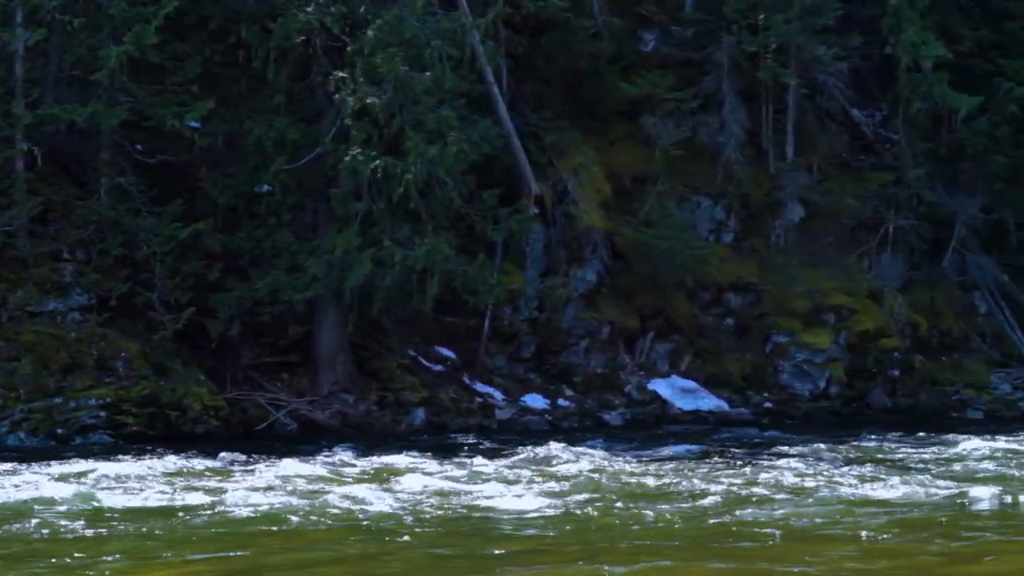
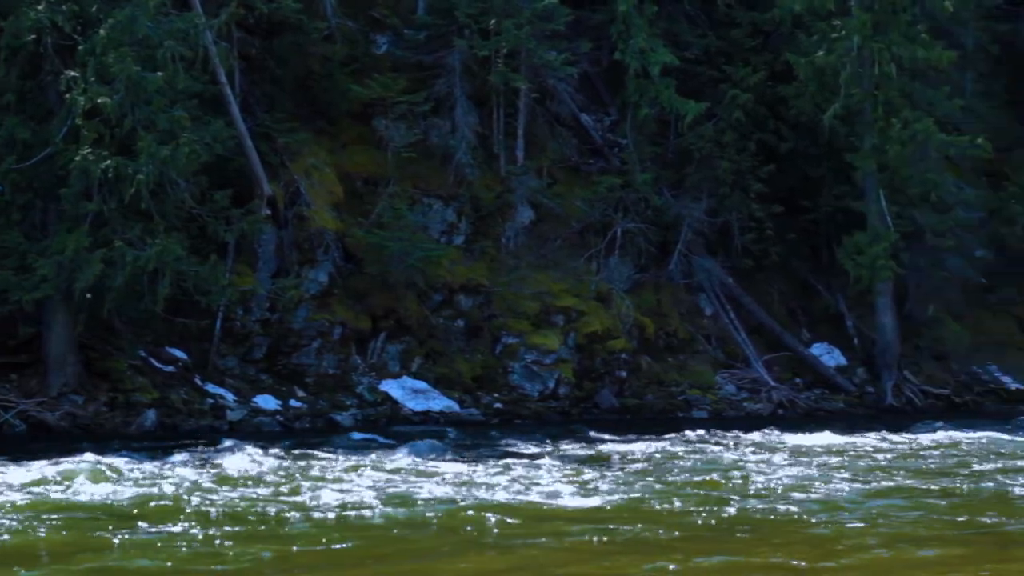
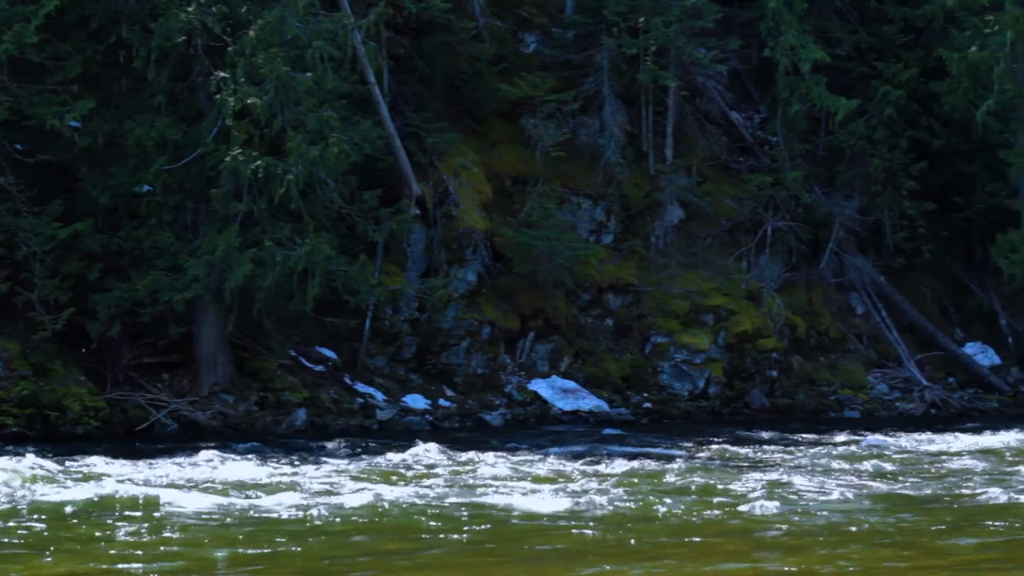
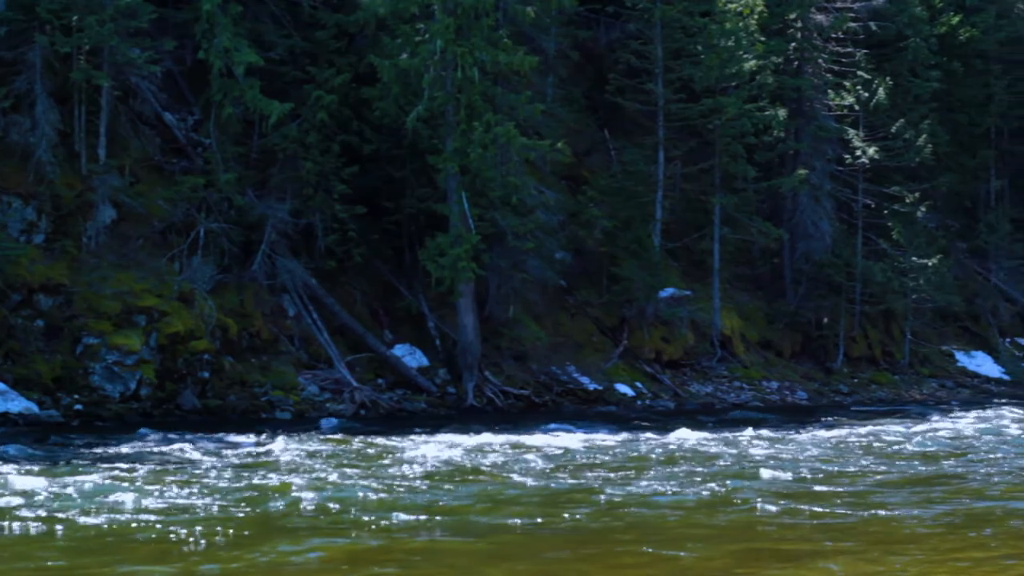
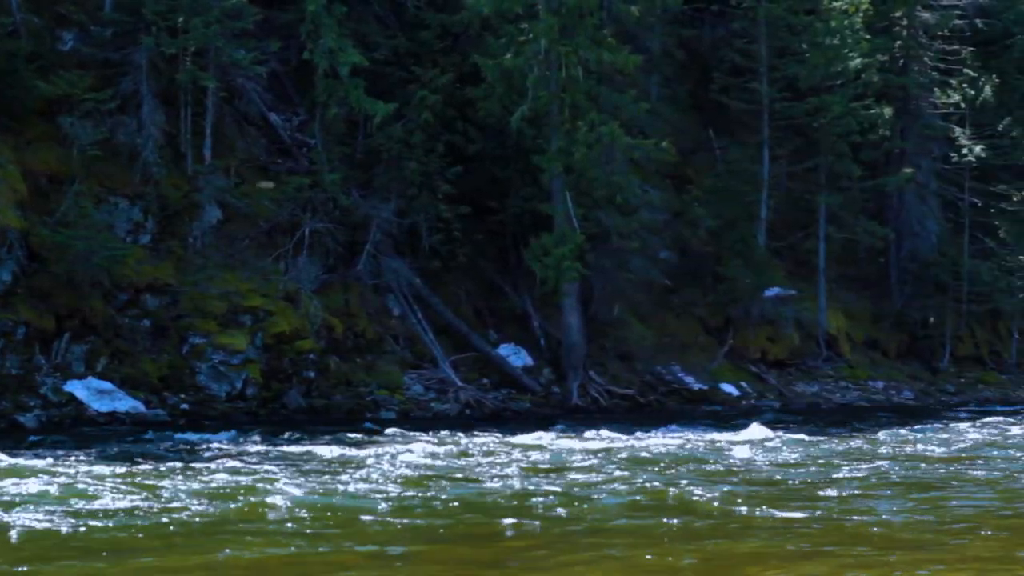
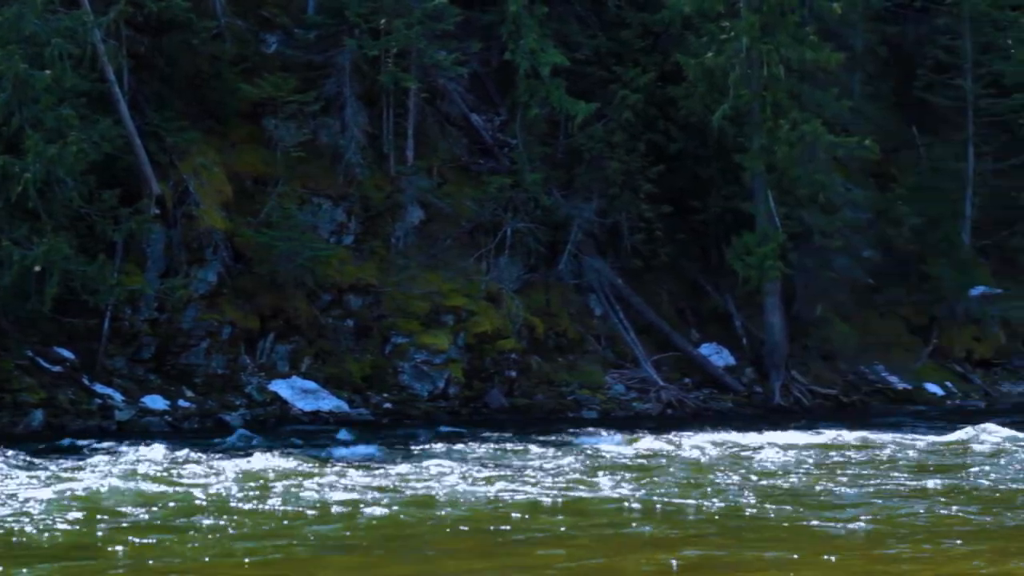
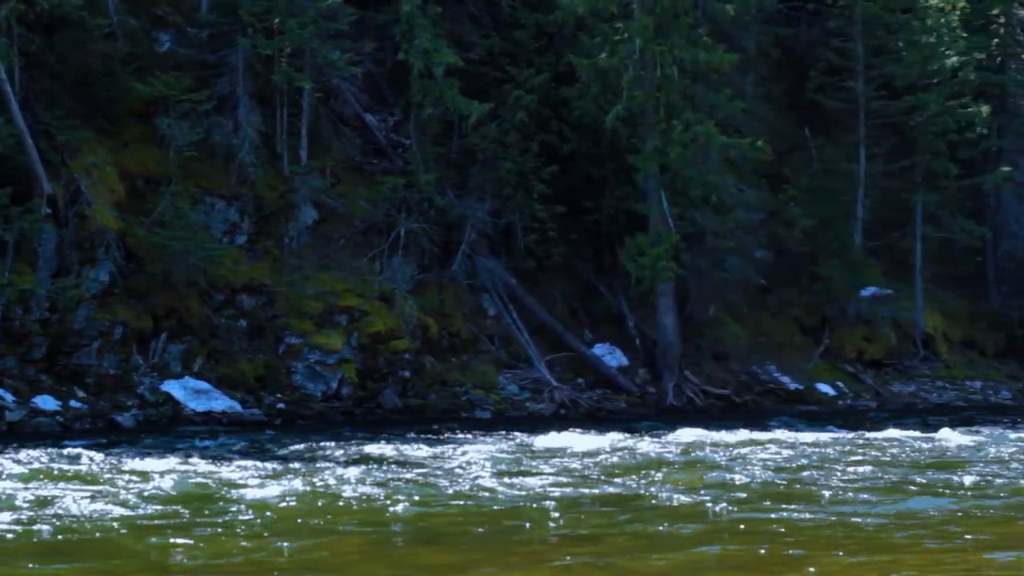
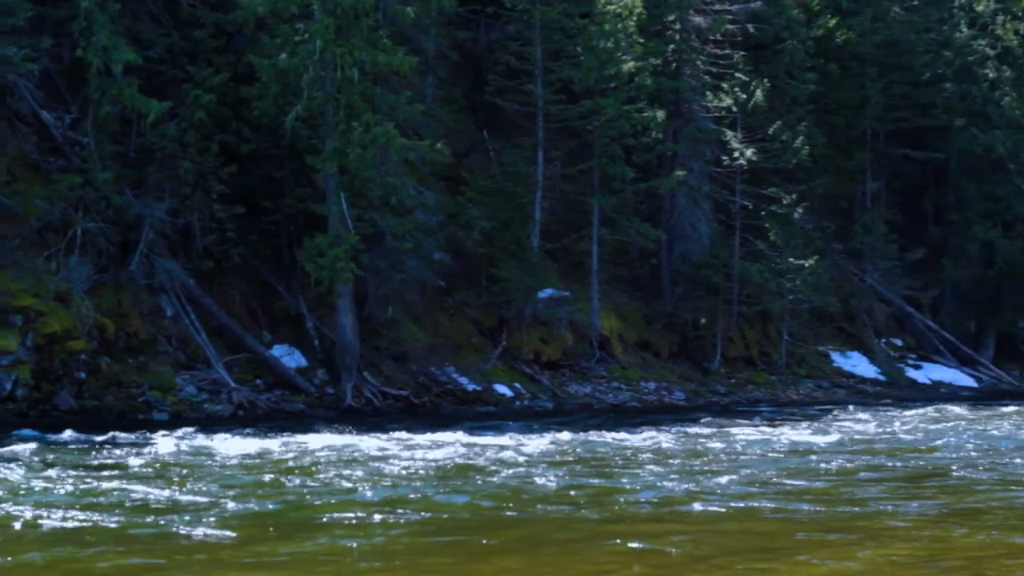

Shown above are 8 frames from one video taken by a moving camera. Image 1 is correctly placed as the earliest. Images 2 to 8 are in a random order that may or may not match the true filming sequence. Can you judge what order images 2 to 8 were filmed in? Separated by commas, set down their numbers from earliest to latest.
3, 2, 6, 7, 5, 4, 8
